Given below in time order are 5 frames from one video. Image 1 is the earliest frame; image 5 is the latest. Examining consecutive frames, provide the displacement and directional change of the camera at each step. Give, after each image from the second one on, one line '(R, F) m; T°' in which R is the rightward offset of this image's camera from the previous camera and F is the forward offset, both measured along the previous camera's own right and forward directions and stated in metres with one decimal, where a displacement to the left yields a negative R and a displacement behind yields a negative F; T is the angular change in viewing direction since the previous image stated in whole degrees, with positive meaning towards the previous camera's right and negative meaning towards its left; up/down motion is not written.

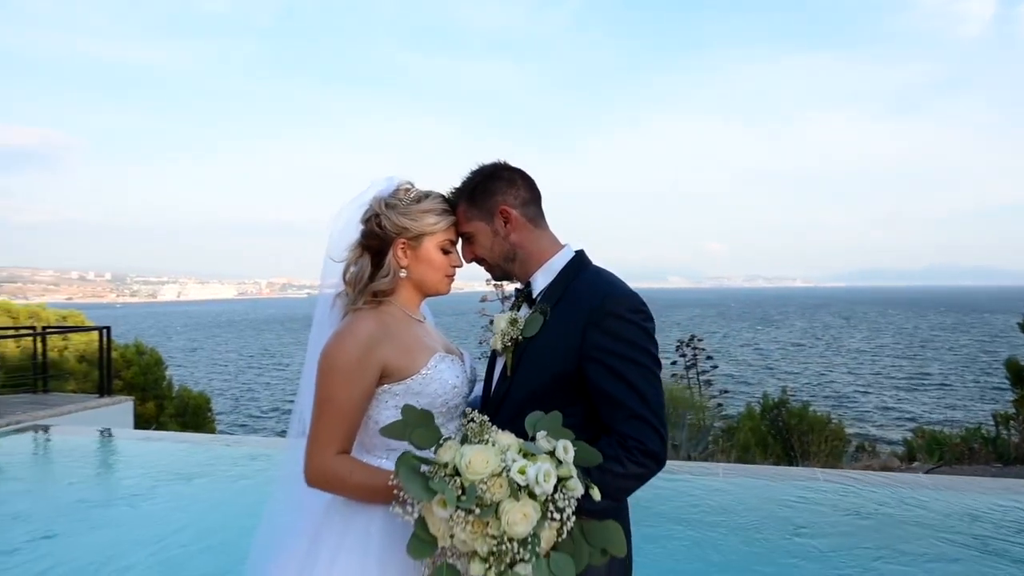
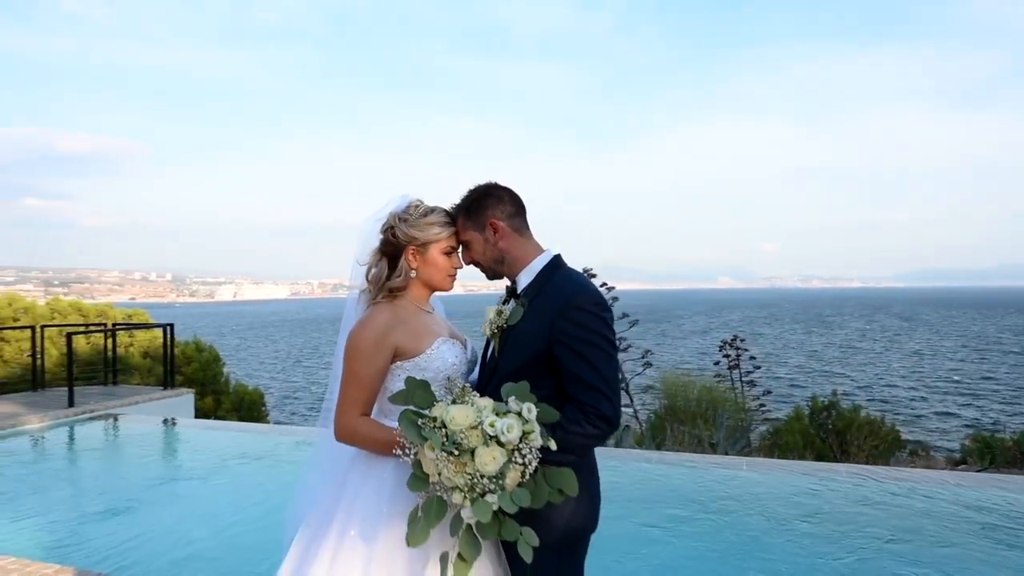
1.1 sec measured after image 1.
(+0.1, -0.3) m; -4°
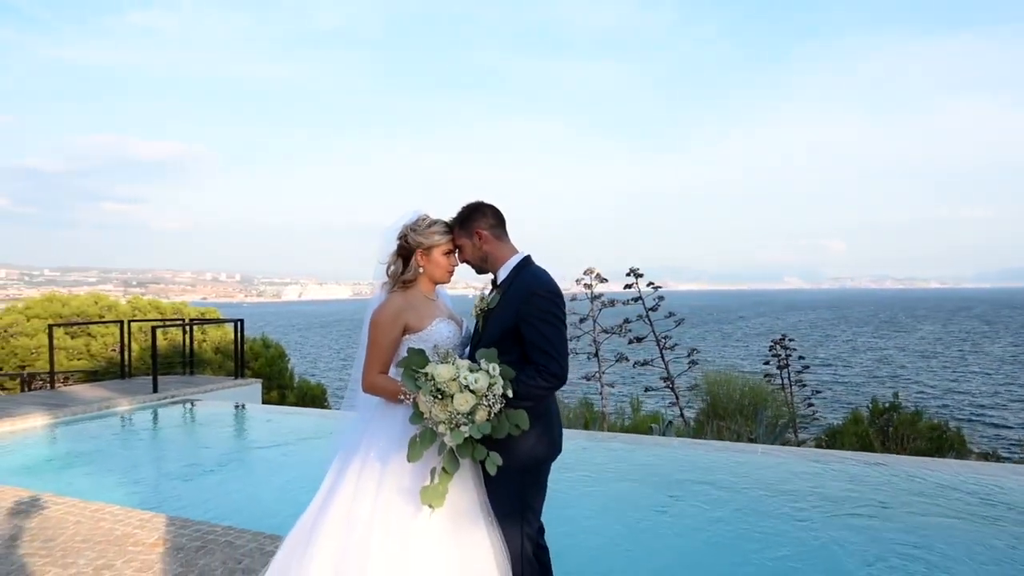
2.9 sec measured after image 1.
(+0.2, -0.5) m; -5°
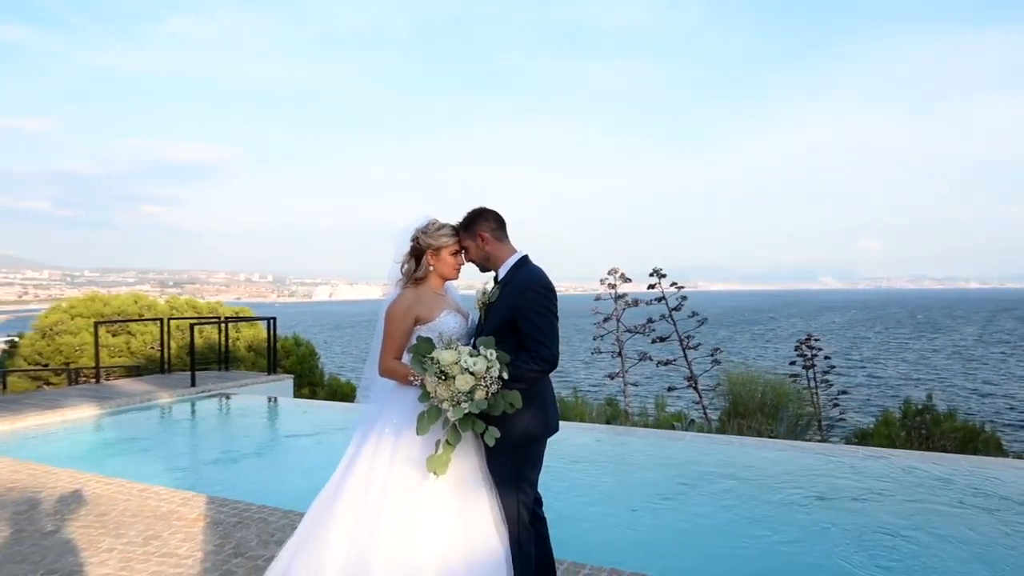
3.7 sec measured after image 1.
(+0.1, -0.2) m; -3°
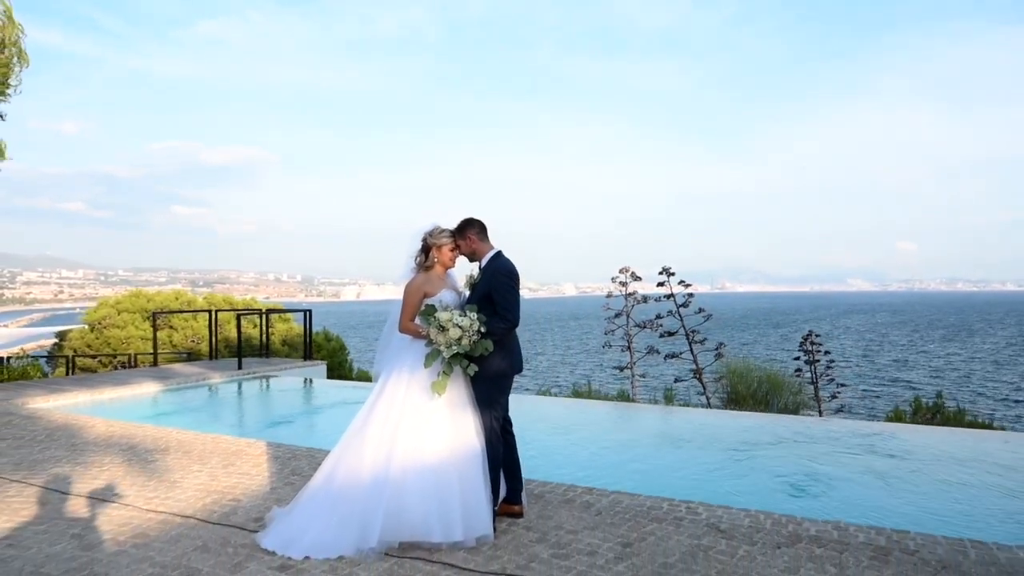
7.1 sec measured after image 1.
(+0.2, -1.0) m; -2°
